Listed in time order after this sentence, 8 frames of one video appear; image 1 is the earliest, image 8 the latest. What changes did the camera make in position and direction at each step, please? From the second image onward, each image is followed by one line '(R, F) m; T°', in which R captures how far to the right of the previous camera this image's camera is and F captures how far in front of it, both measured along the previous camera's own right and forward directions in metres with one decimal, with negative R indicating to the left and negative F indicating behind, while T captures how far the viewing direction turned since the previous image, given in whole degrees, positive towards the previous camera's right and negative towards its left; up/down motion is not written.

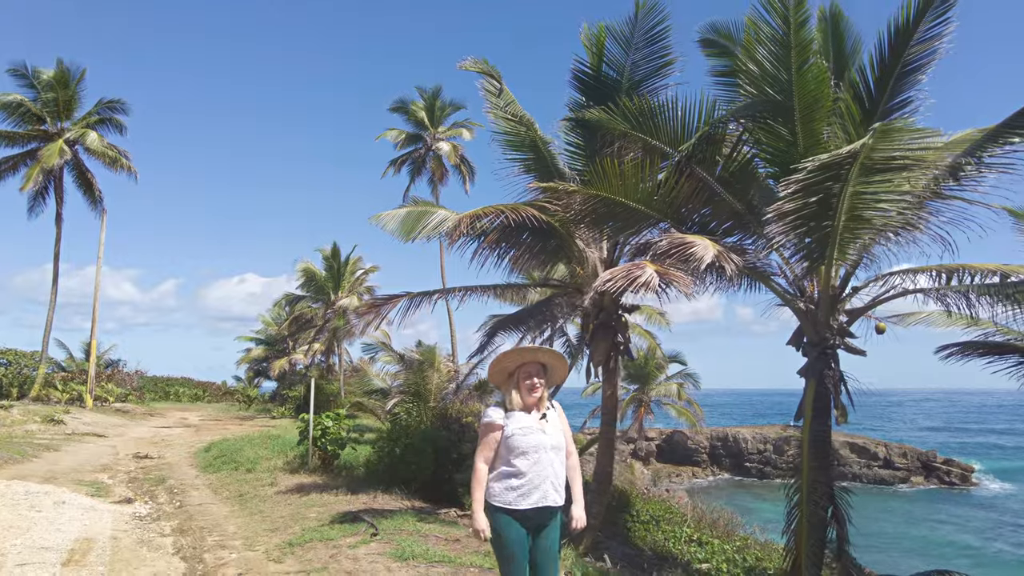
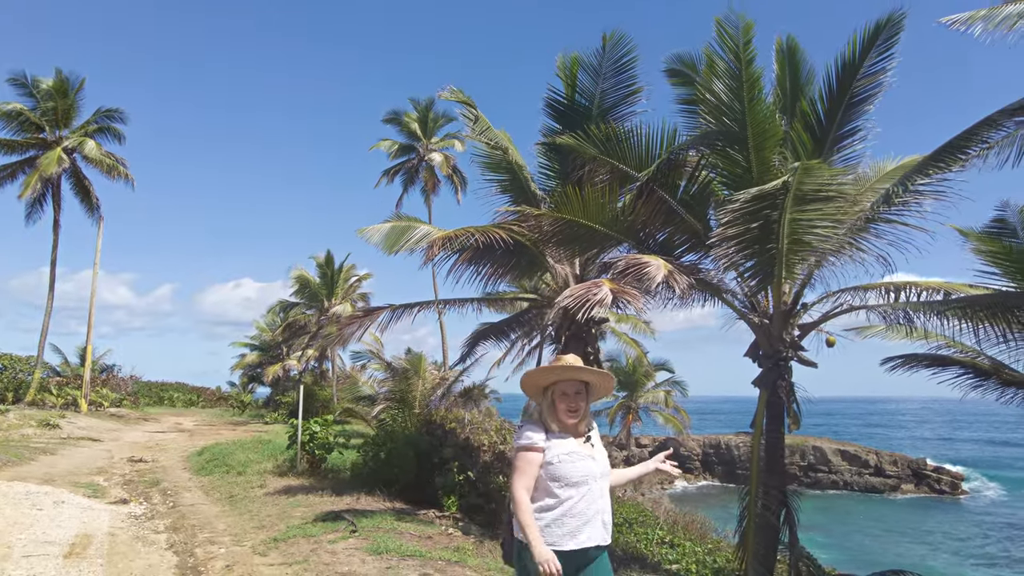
(+0.3, -0.6) m; 0°
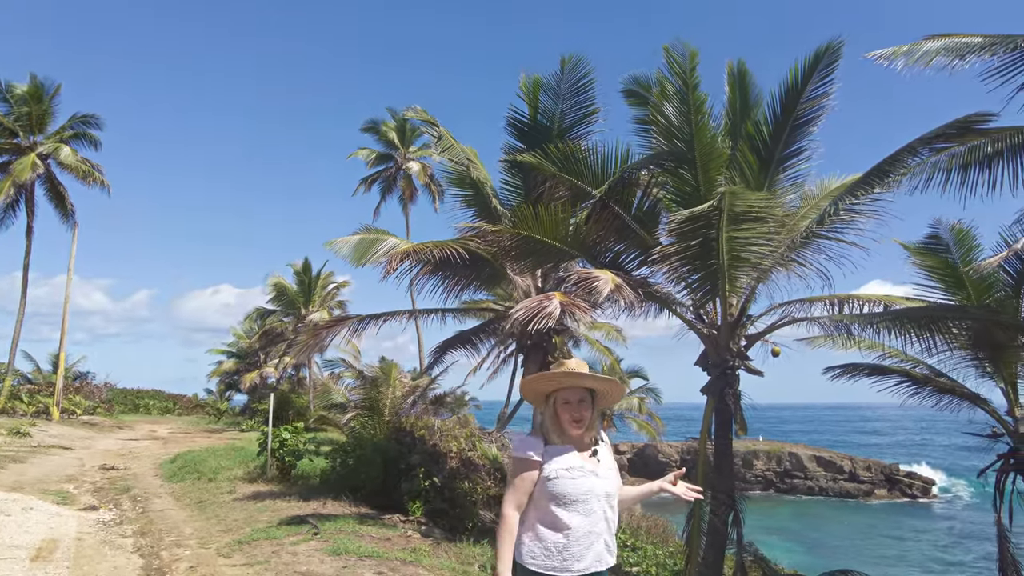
(+0.3, -0.4) m; +2°
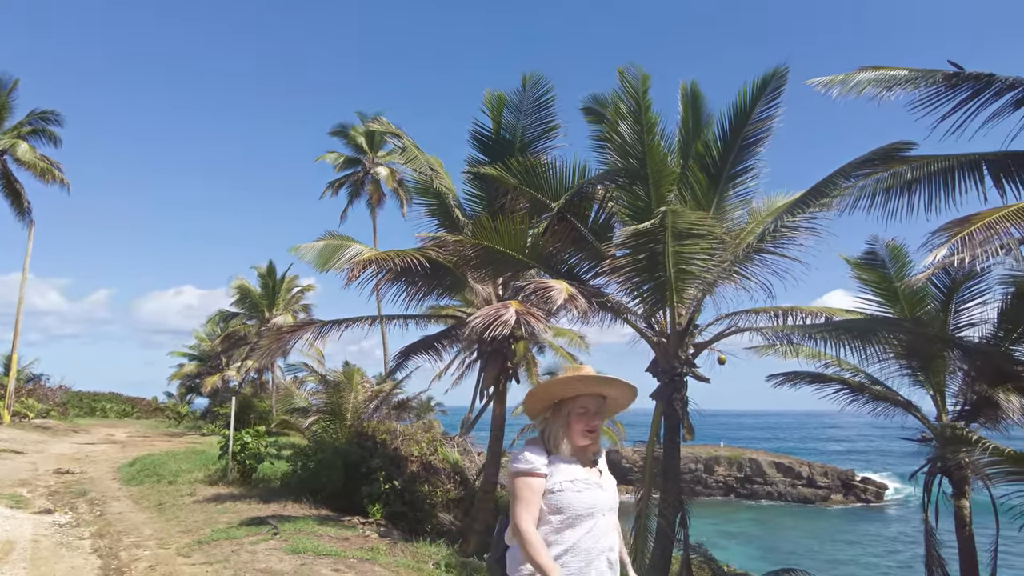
(+0.1, -0.3) m; +3°
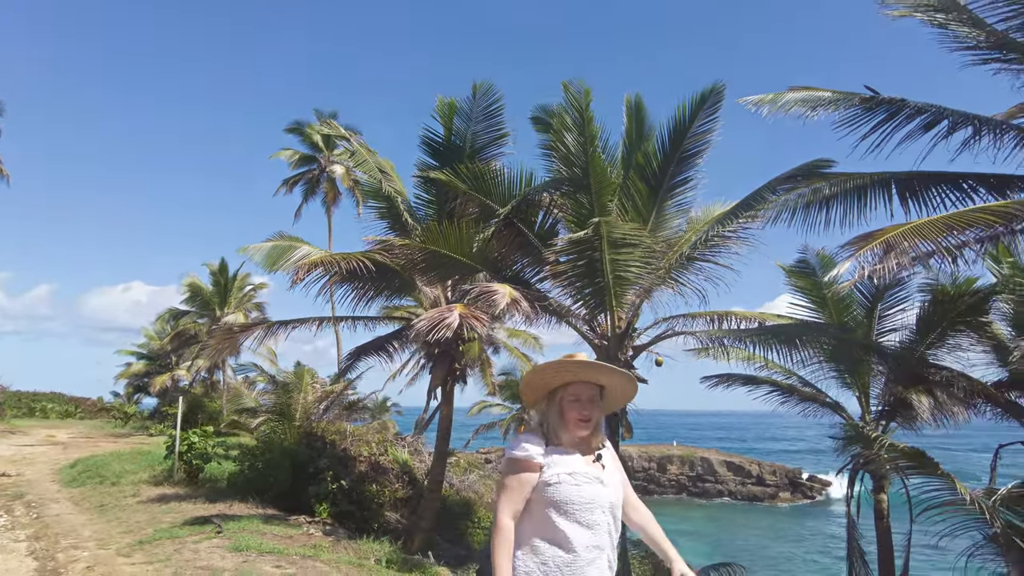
(+0.2, -0.3) m; +3°
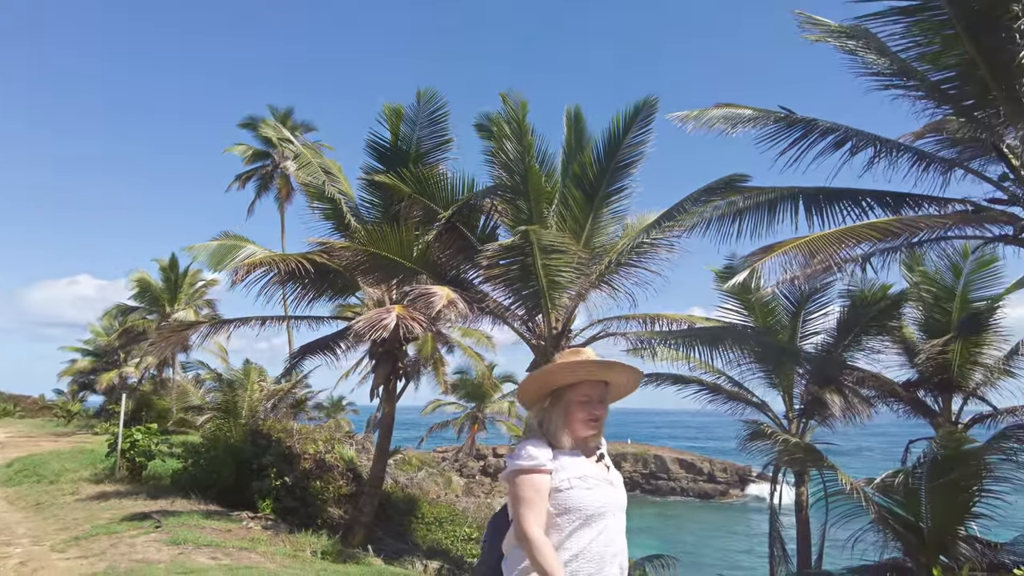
(+0.3, -0.4) m; +3°
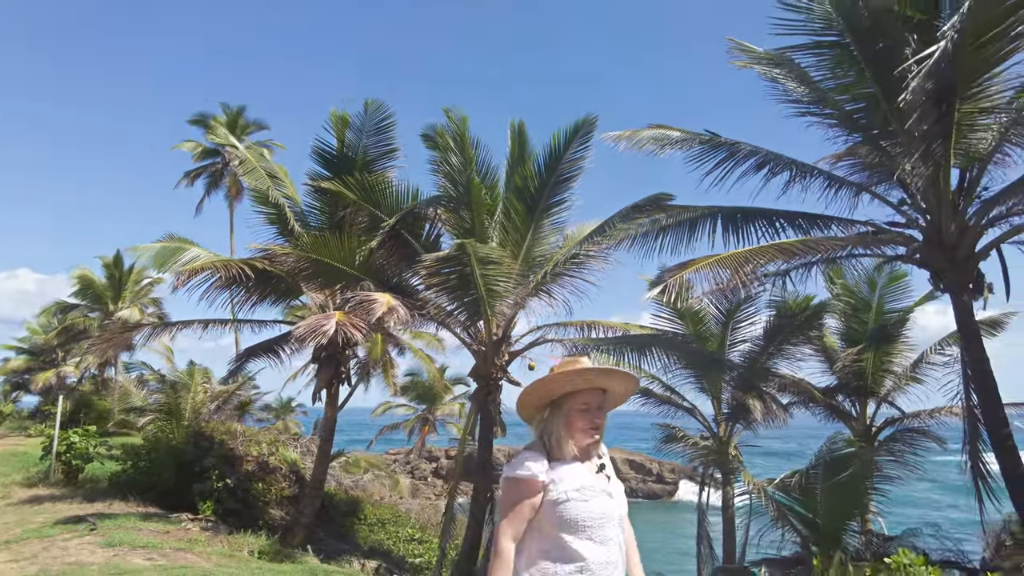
(+0.2, -0.4) m; +4°
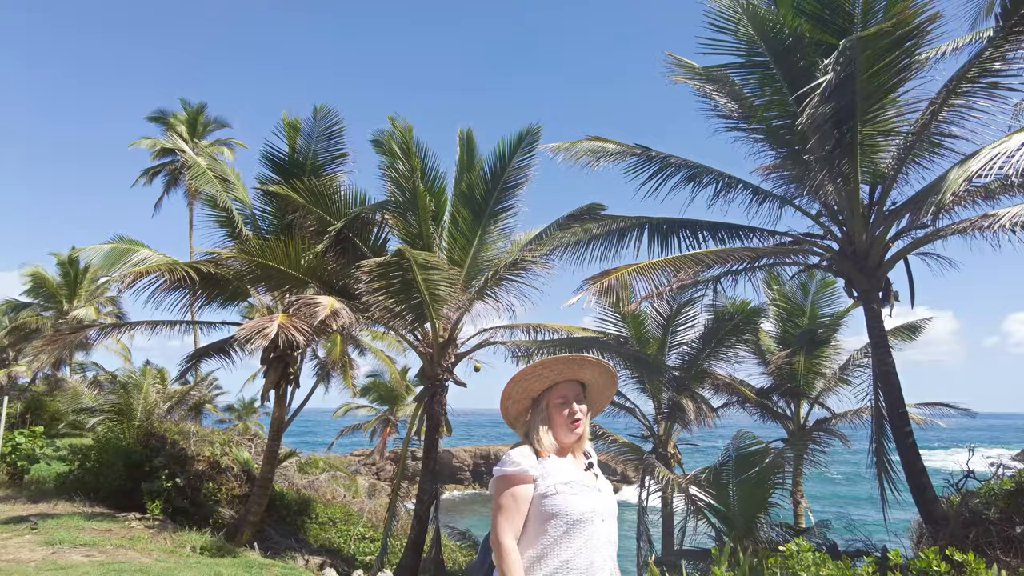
(+0.4, -0.4) m; +3°
